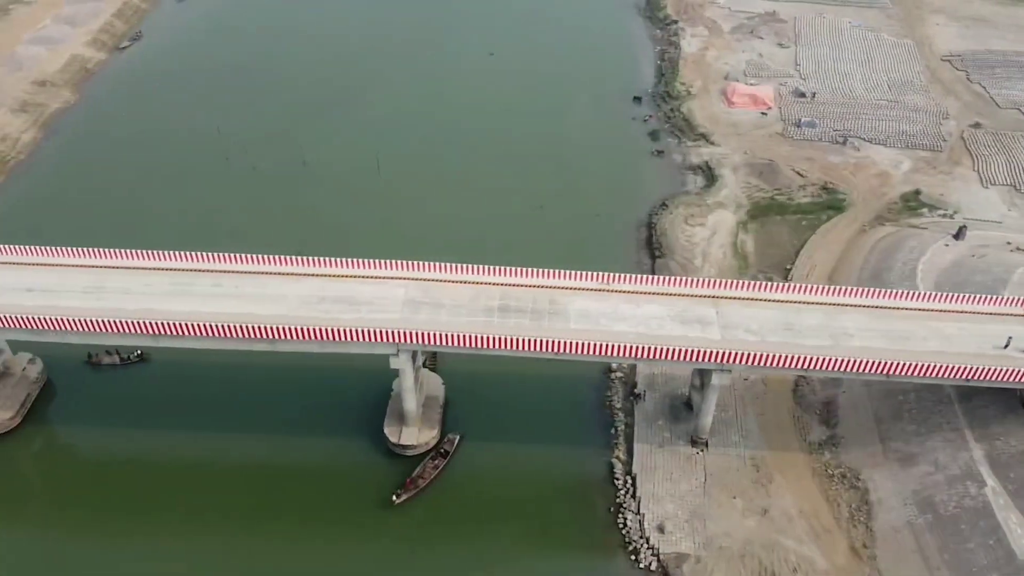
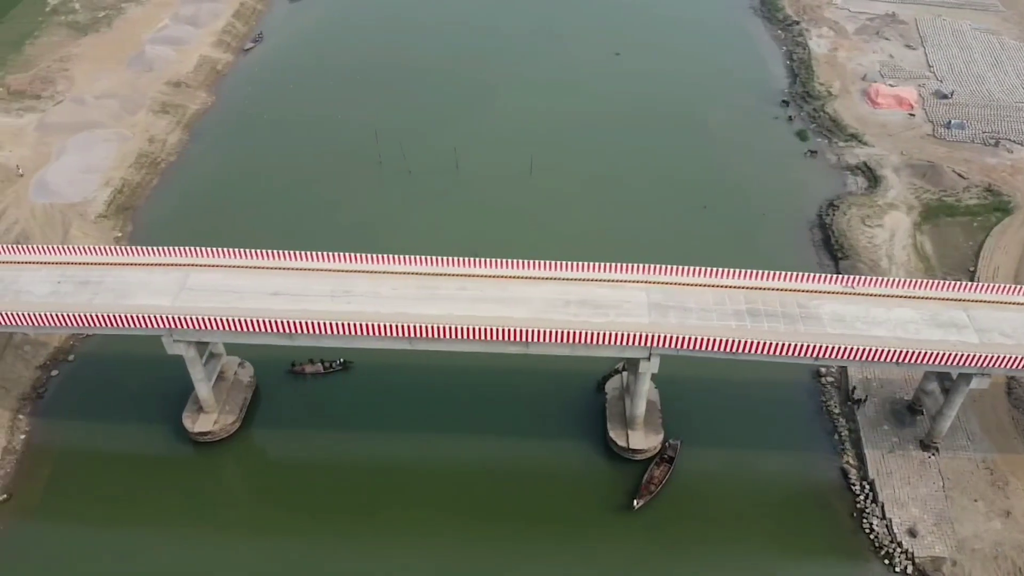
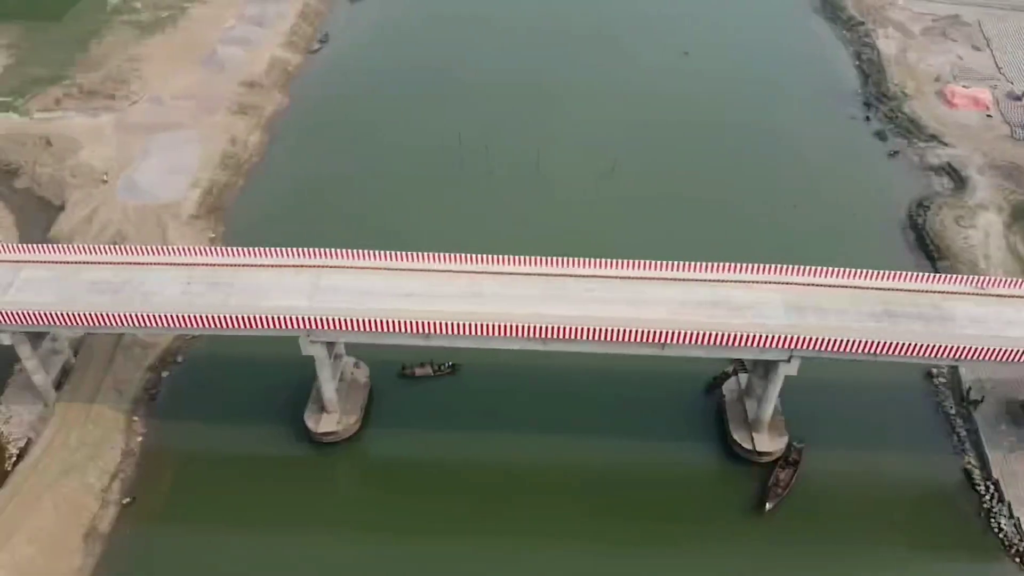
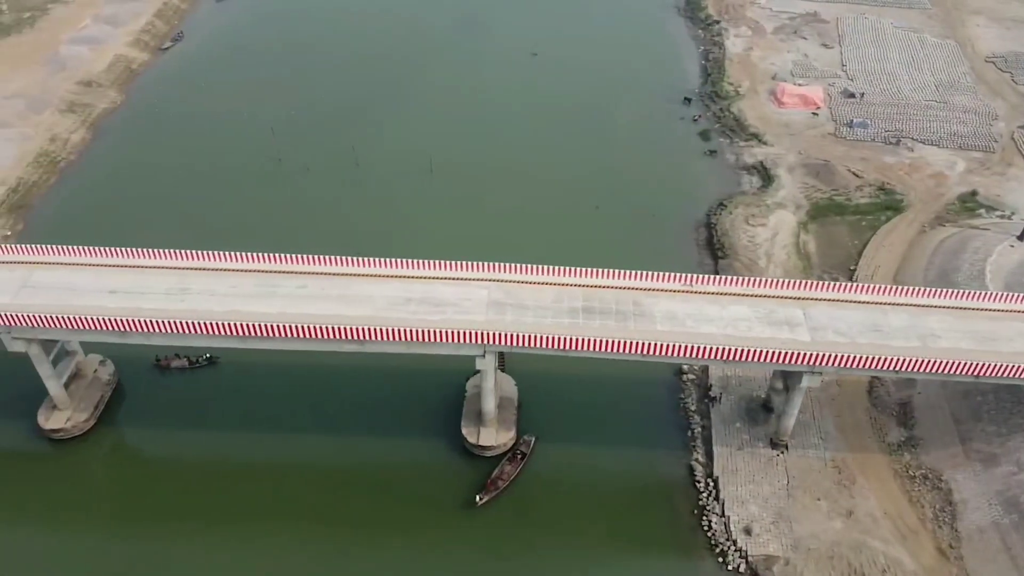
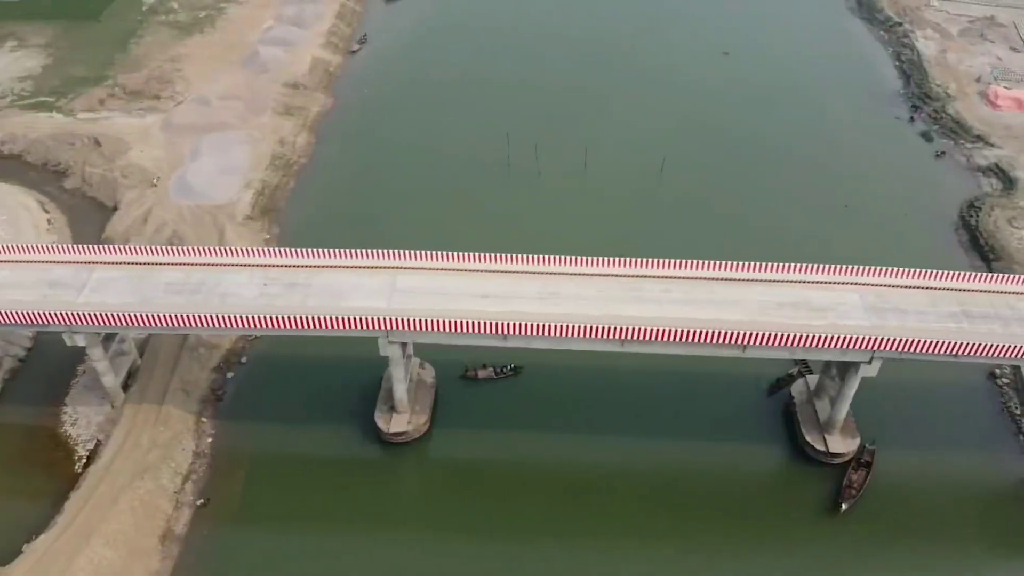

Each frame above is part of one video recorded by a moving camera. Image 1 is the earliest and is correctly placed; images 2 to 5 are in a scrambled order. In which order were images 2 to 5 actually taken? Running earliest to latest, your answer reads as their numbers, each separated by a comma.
4, 2, 3, 5
